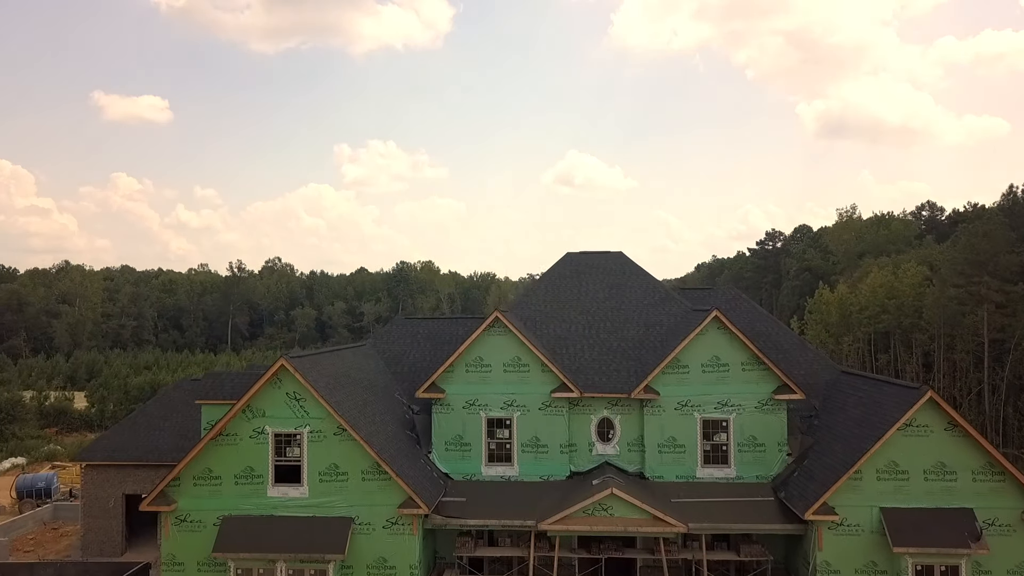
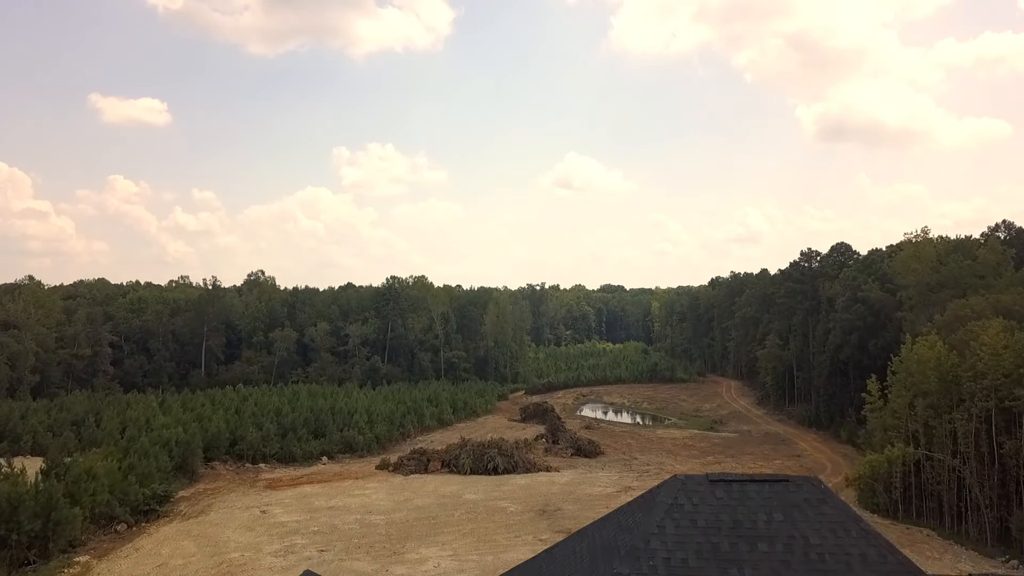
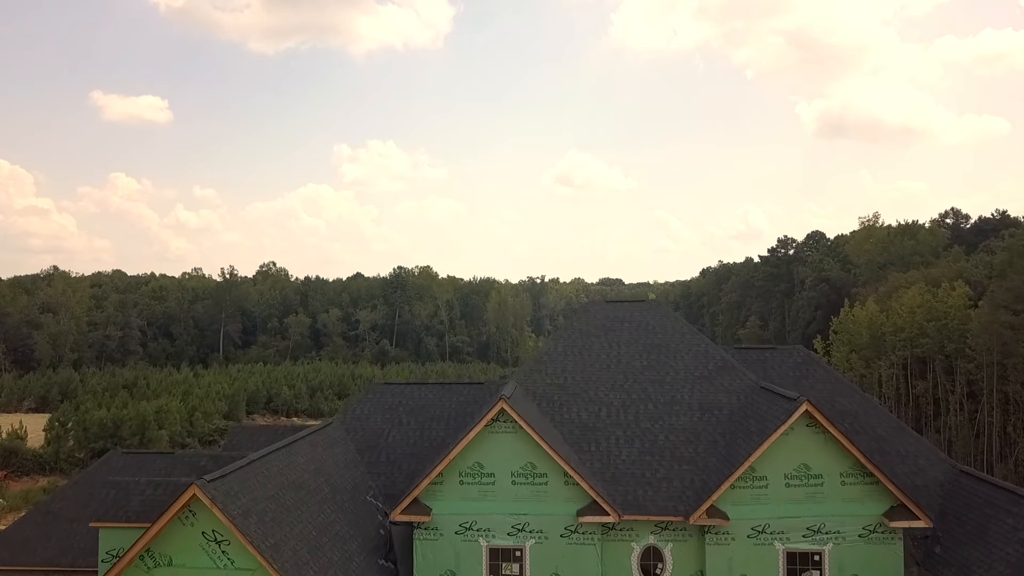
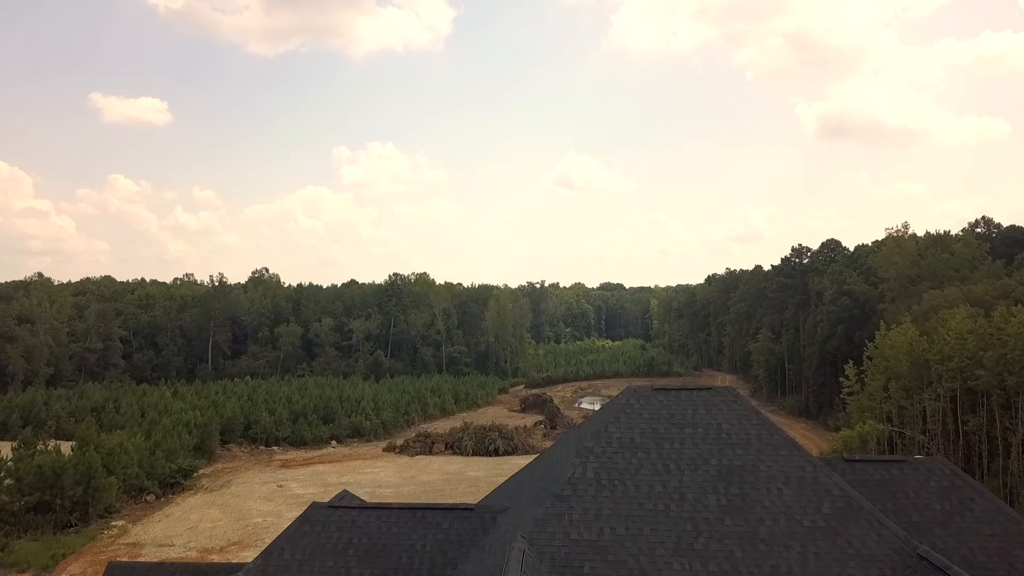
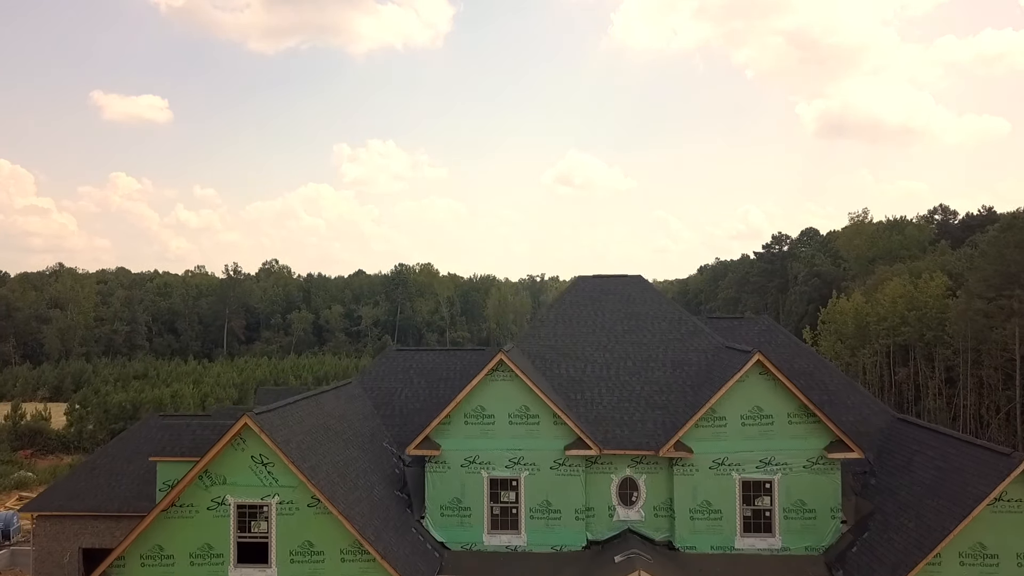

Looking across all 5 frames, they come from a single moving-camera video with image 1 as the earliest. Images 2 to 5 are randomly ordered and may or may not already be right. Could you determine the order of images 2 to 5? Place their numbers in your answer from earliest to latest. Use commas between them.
5, 3, 4, 2
